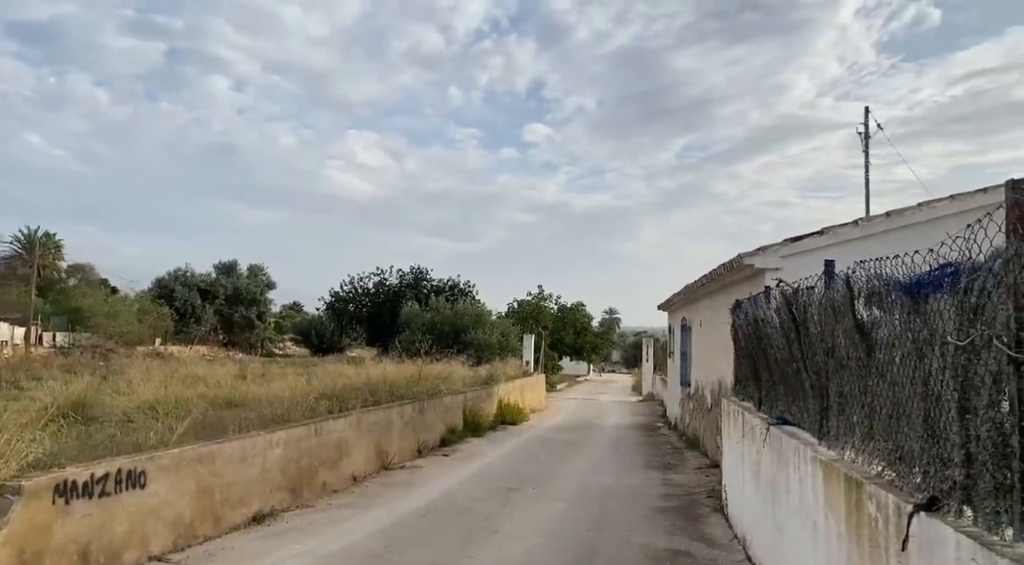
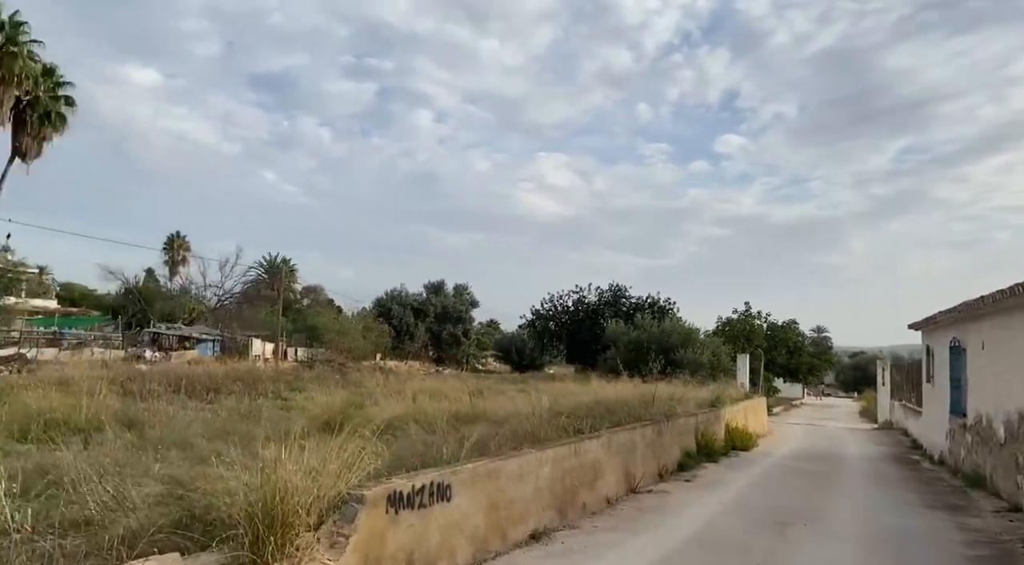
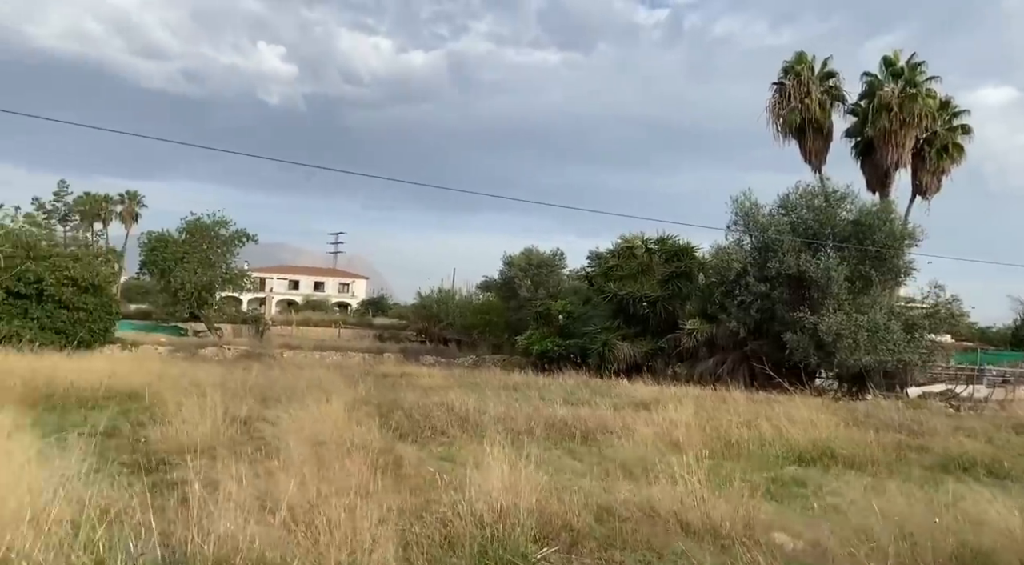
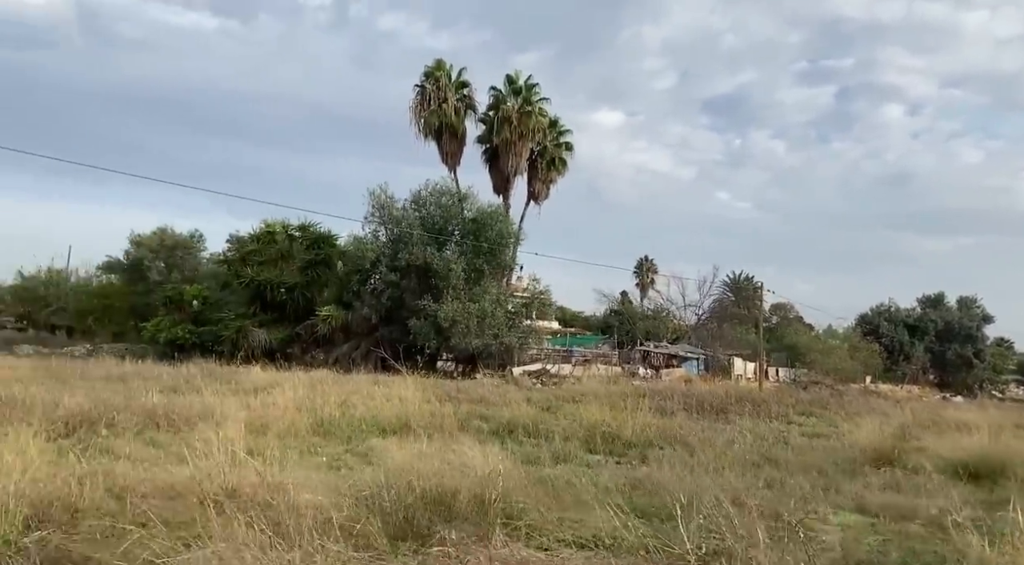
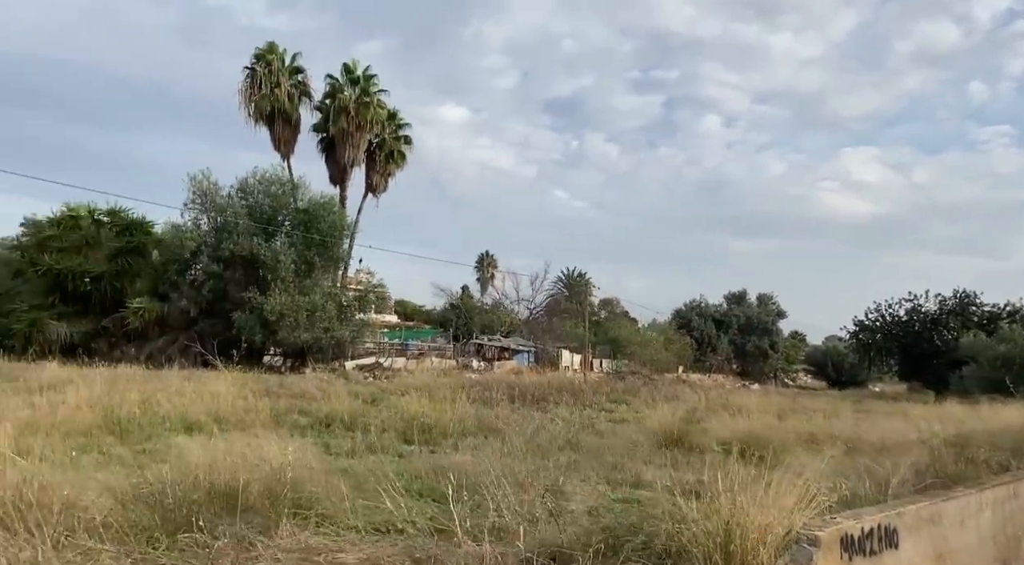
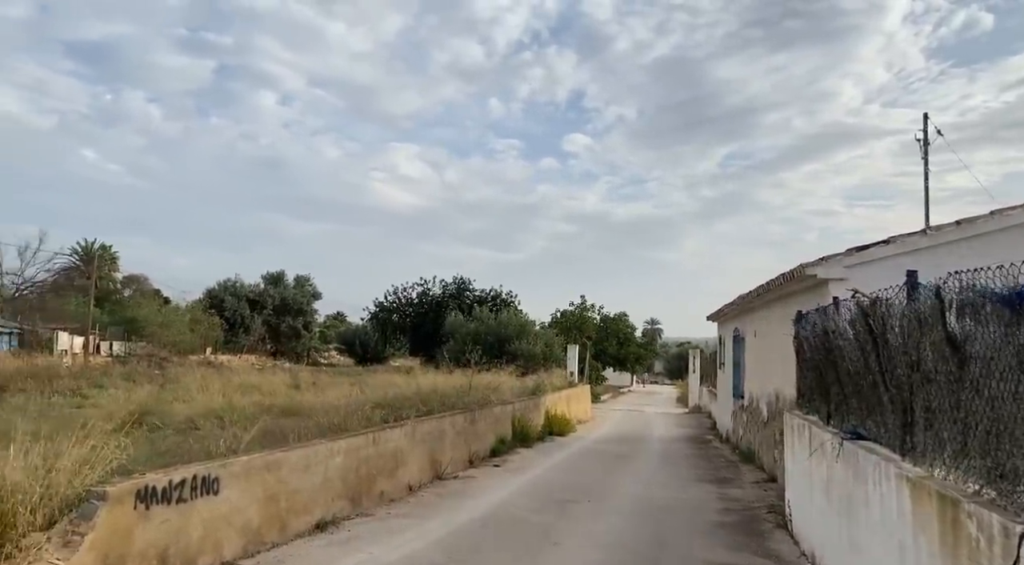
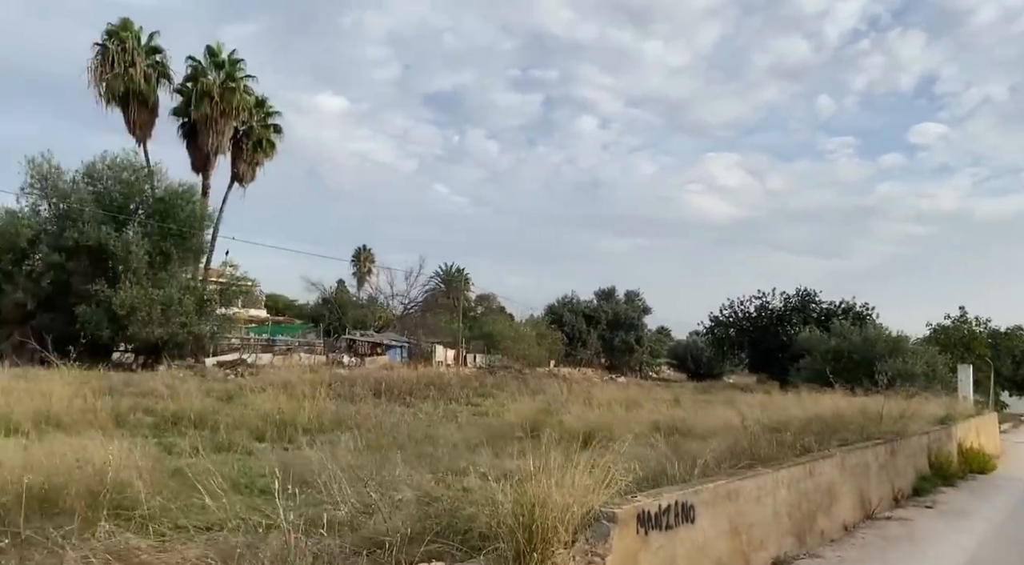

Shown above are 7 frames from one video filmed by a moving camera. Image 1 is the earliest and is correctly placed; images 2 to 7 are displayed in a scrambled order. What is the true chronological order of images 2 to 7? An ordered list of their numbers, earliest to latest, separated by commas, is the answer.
6, 2, 7, 5, 4, 3
